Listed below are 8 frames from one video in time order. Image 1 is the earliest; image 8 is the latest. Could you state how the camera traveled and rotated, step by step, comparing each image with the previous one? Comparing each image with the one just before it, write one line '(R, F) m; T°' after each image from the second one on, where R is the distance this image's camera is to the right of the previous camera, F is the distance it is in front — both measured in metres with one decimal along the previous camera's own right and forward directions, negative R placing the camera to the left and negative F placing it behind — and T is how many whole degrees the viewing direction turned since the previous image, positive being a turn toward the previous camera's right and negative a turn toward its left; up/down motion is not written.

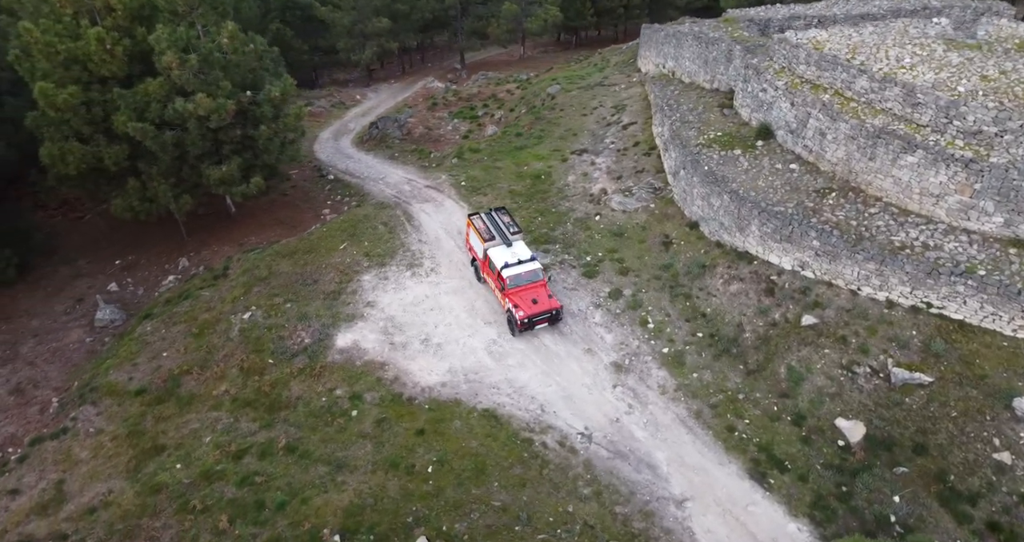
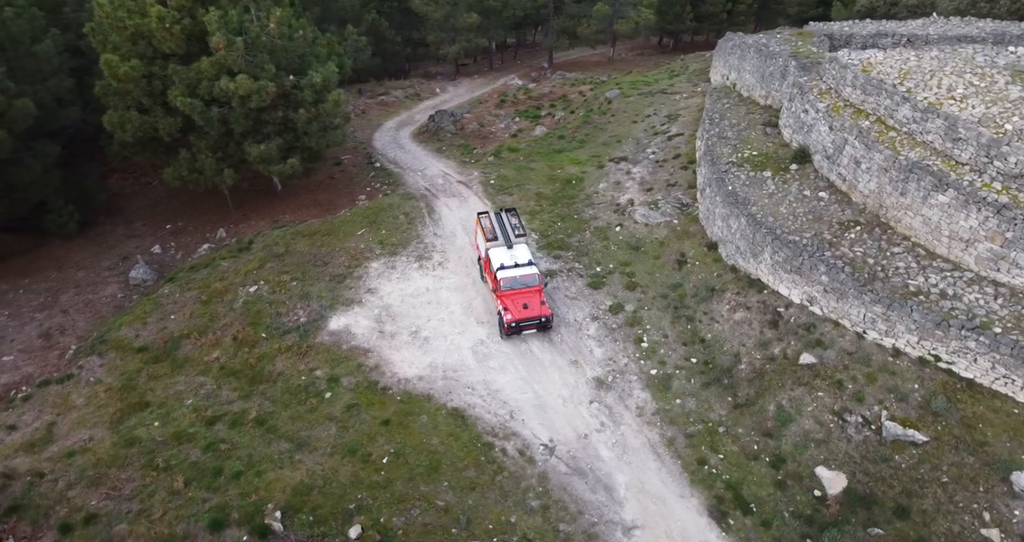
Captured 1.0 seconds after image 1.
(+2.2, +0.4) m; -6°
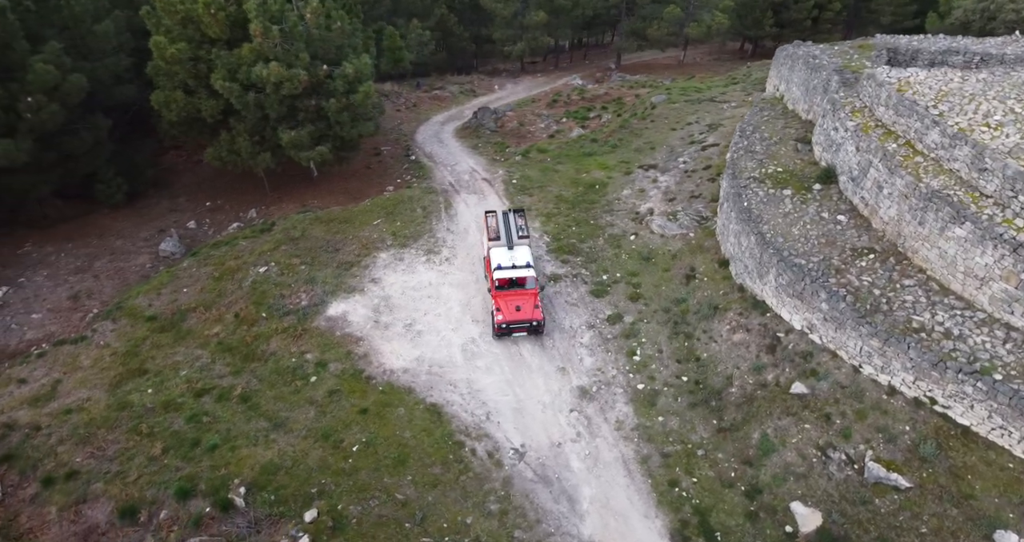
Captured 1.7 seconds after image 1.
(+1.7, +0.2) m; -5°
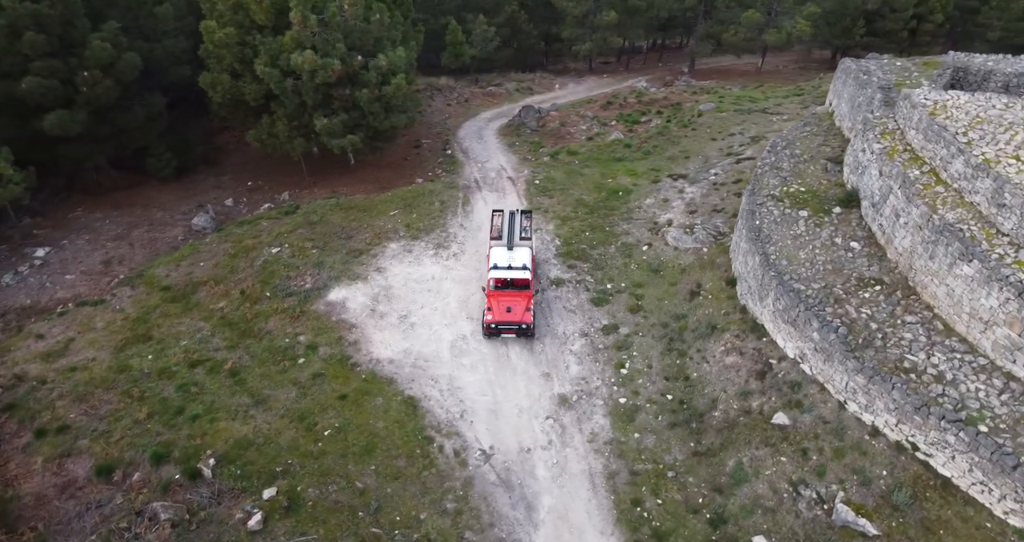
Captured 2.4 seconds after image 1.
(+1.8, +0.2) m; -5°
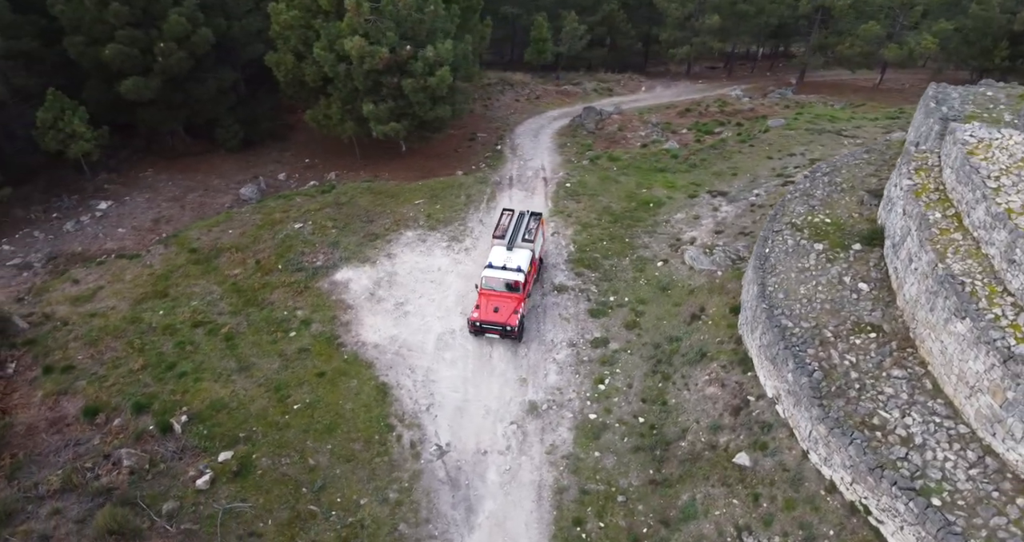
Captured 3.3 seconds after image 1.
(+2.5, +0.2) m; -7°
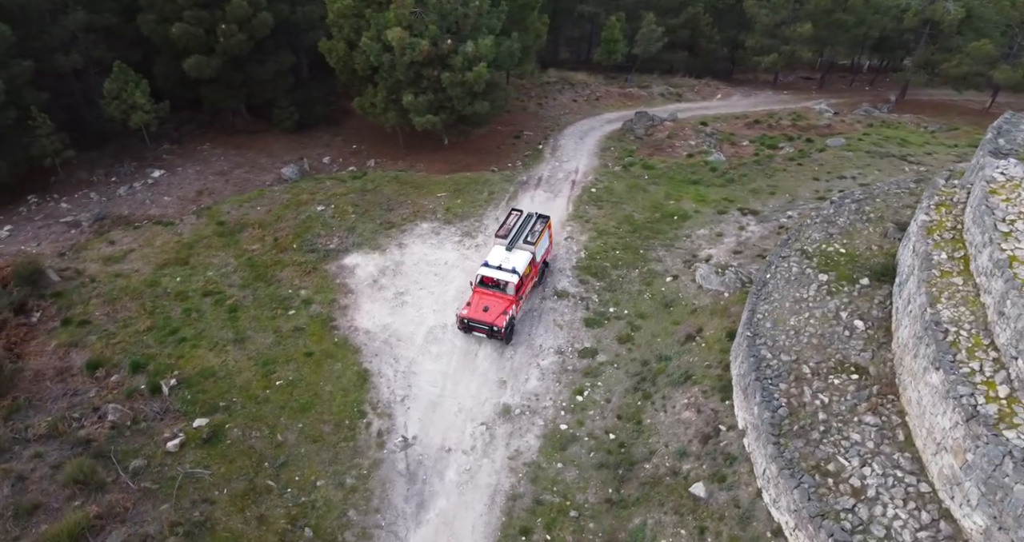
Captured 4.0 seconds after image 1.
(+2.1, +0.1) m; -6°
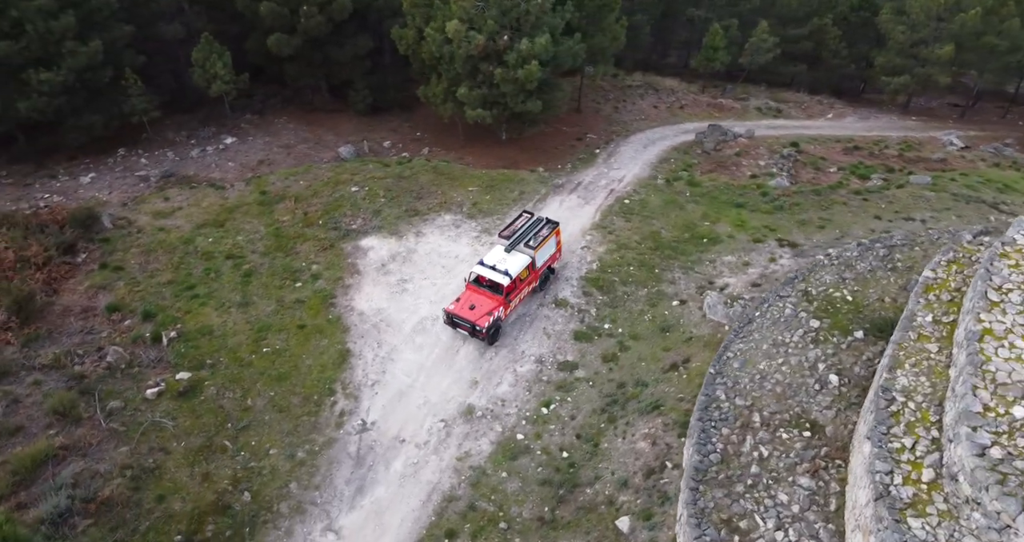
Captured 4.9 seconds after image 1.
(+2.9, +0.1) m; -8°
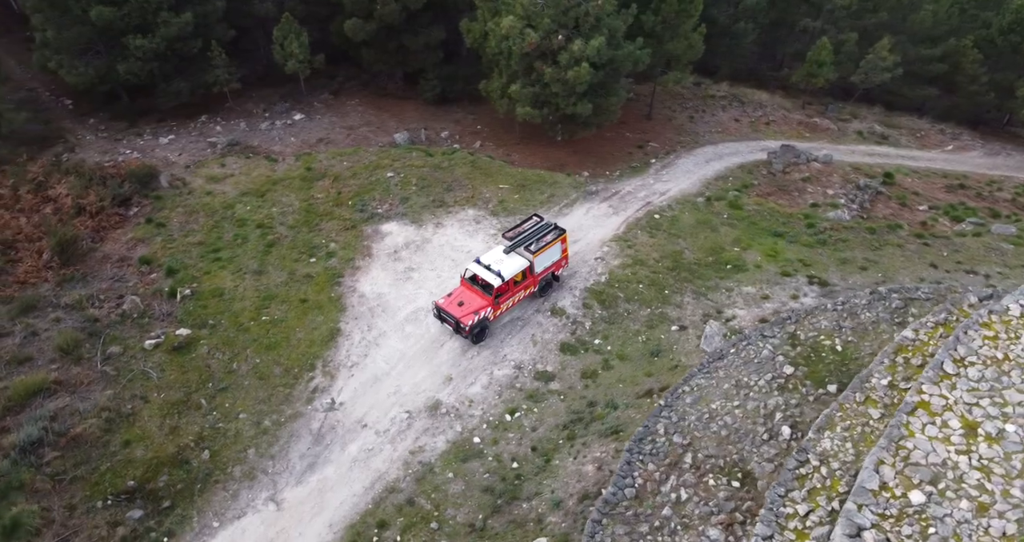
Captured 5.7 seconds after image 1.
(+2.8, -0.1) m; -7°
